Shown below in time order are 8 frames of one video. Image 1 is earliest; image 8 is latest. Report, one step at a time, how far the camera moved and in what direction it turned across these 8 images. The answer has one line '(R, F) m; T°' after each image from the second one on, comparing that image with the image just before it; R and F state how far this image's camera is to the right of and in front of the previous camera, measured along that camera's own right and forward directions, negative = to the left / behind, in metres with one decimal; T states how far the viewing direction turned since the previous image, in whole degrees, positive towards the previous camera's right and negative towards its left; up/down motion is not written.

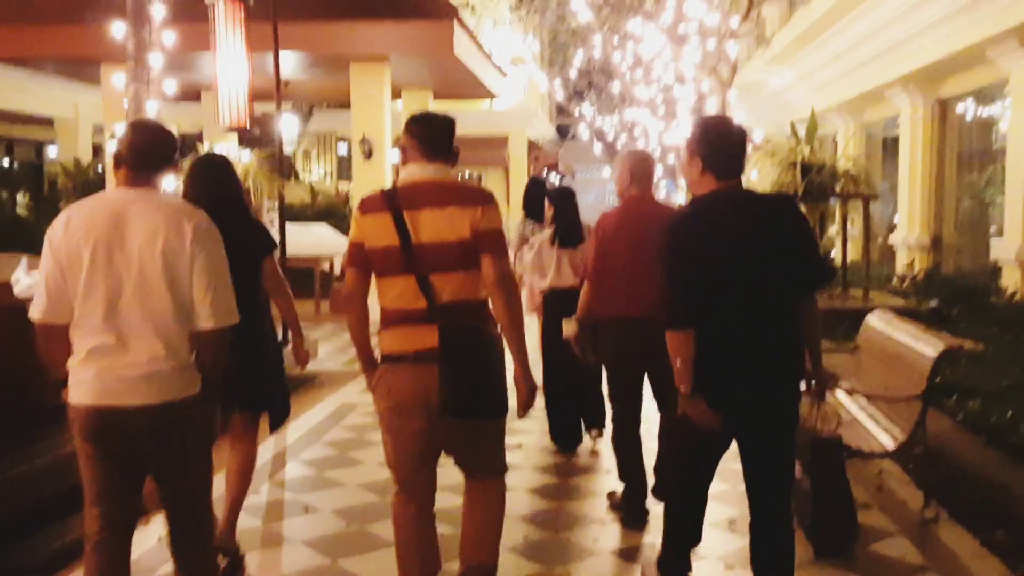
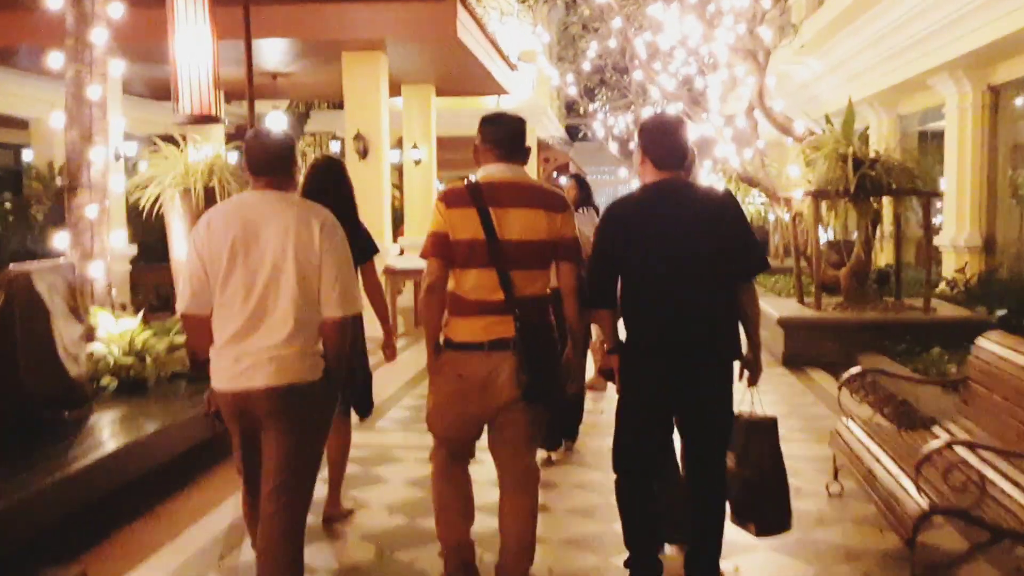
(0.0, +1.2) m; 0°
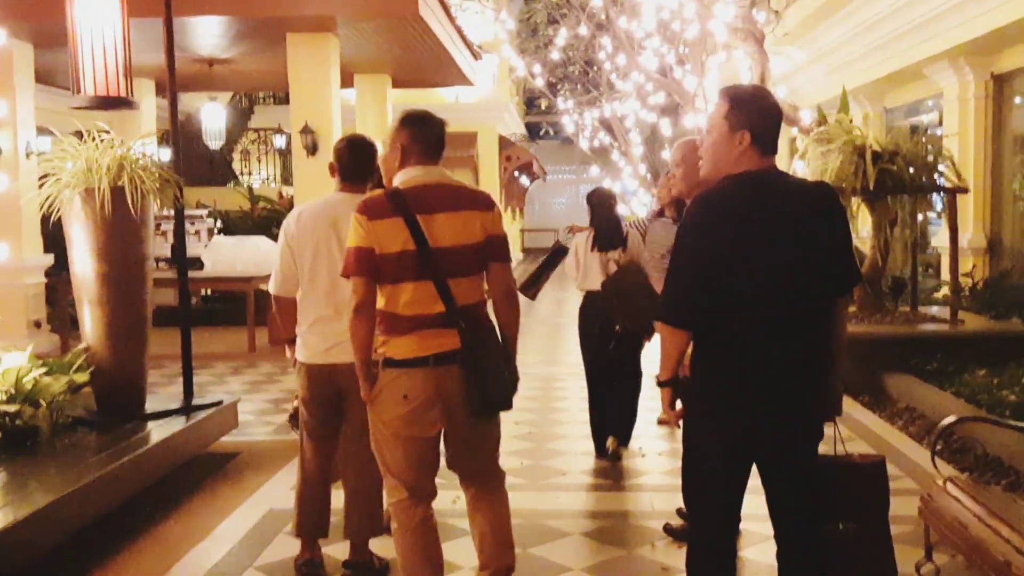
(-0.2, +1.2) m; +3°
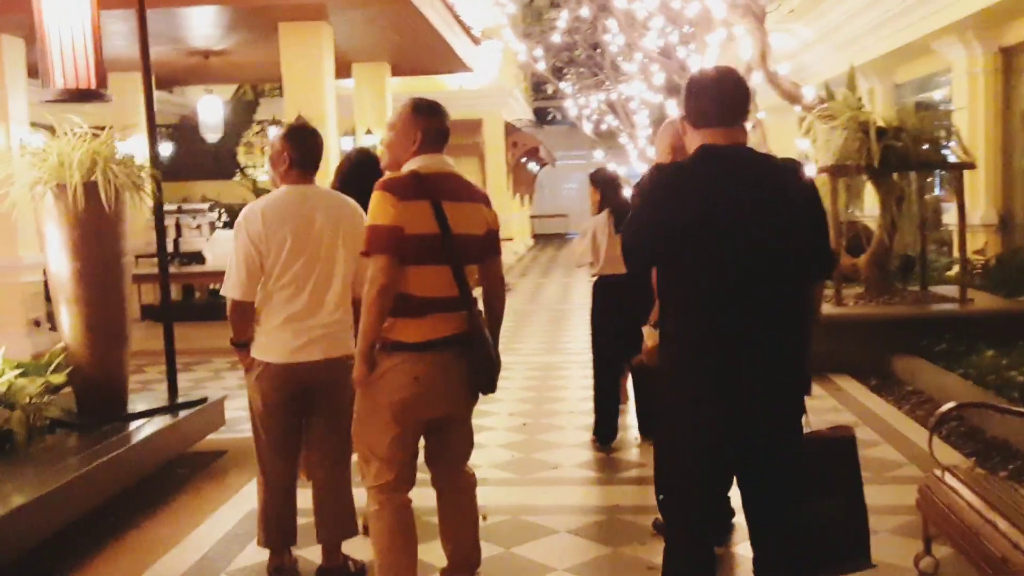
(+0.2, +0.2) m; -1°
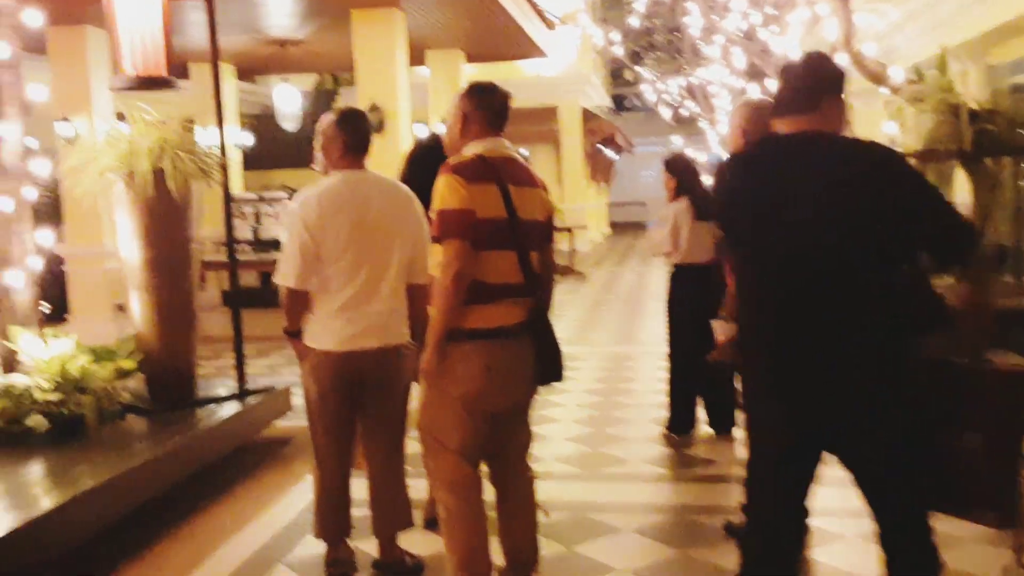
(+0.1, +0.1) m; -5°
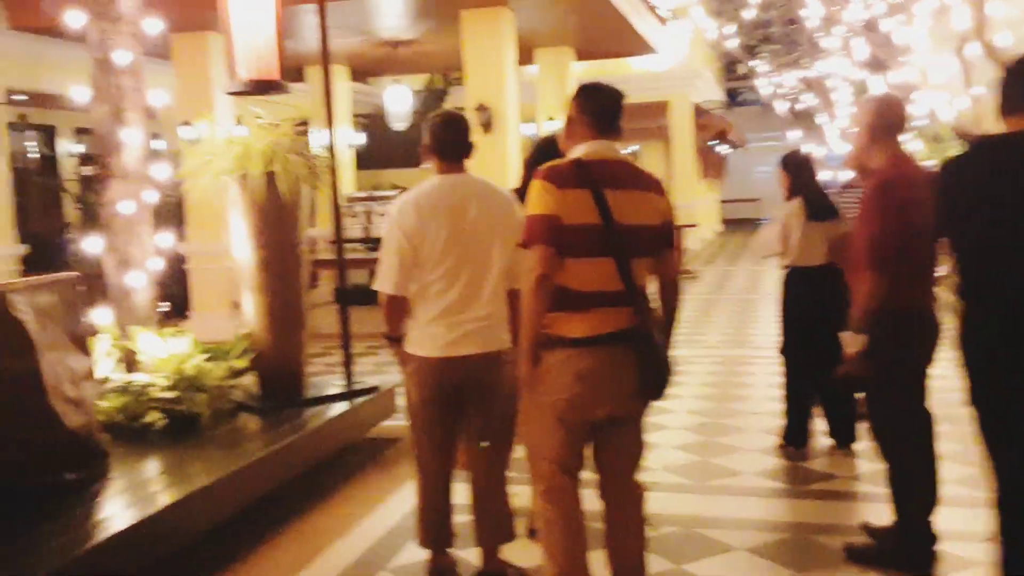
(0.0, +0.1) m; -6°
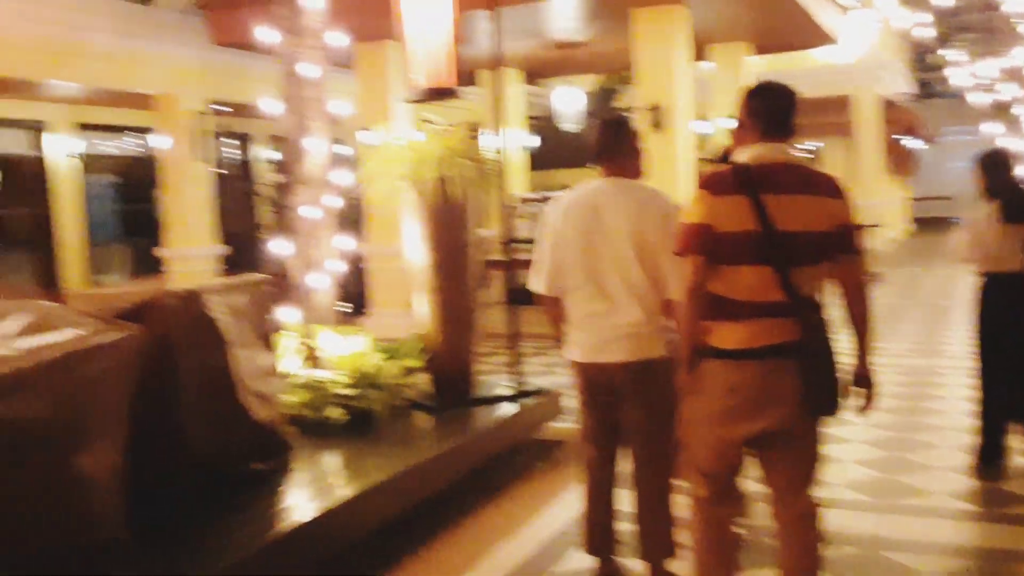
(0.0, 0.0) m; -10°
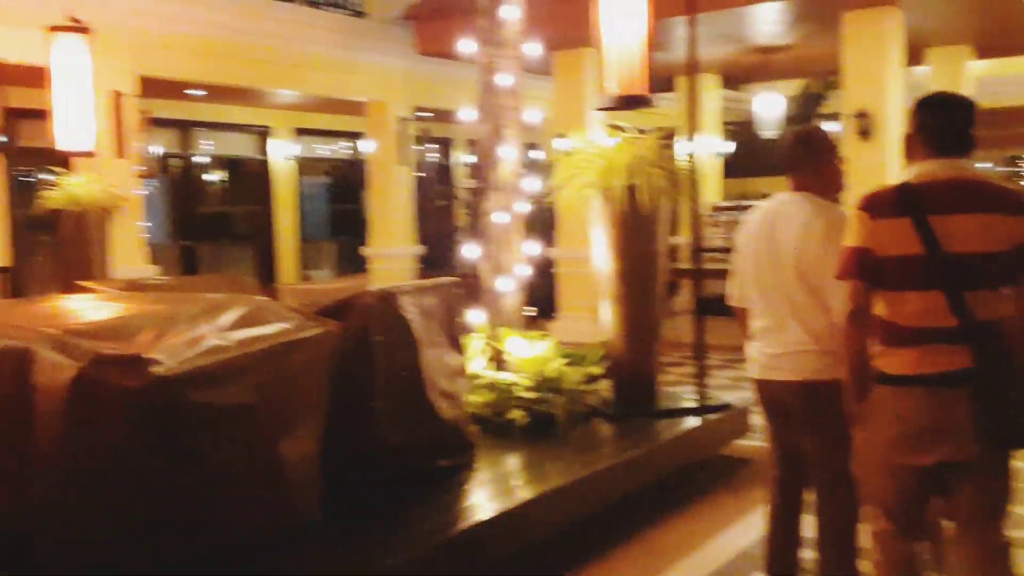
(0.0, 0.0) m; -11°
